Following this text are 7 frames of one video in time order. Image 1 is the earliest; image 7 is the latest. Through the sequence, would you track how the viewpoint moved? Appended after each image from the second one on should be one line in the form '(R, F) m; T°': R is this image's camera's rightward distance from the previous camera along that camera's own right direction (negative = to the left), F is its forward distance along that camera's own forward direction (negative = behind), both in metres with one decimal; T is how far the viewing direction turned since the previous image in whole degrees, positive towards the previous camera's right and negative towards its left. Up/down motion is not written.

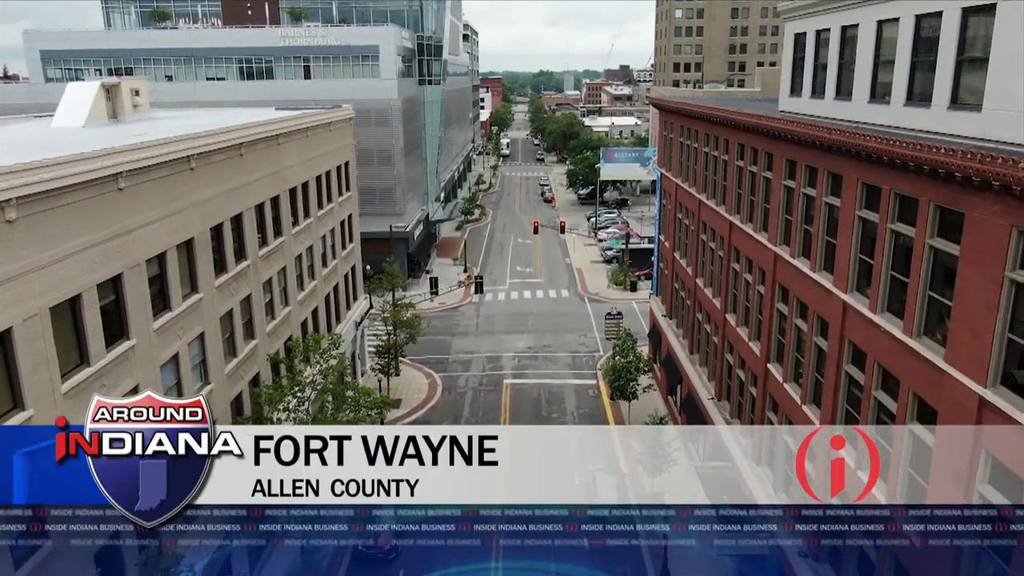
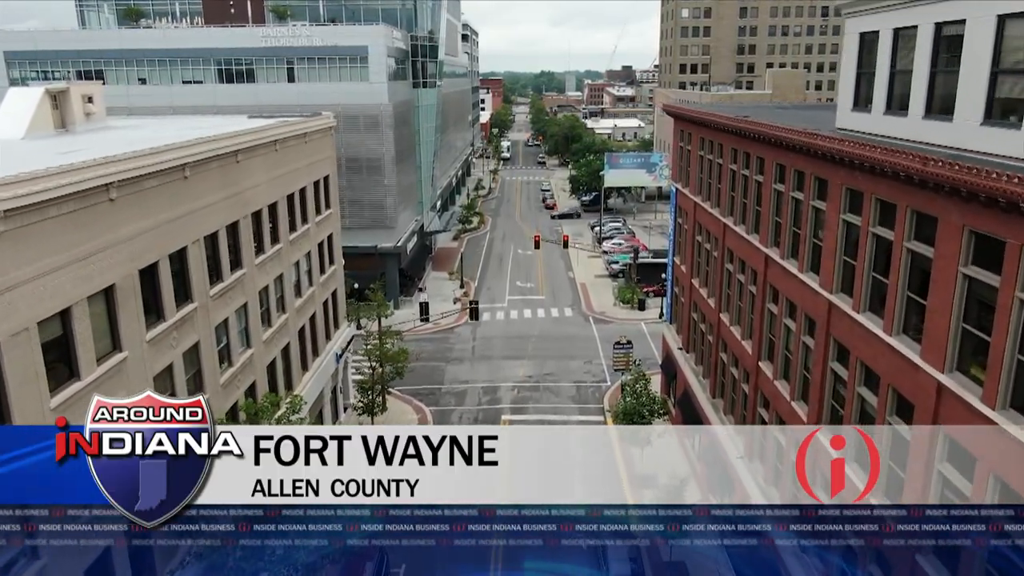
(+0.1, +3.7) m; 0°
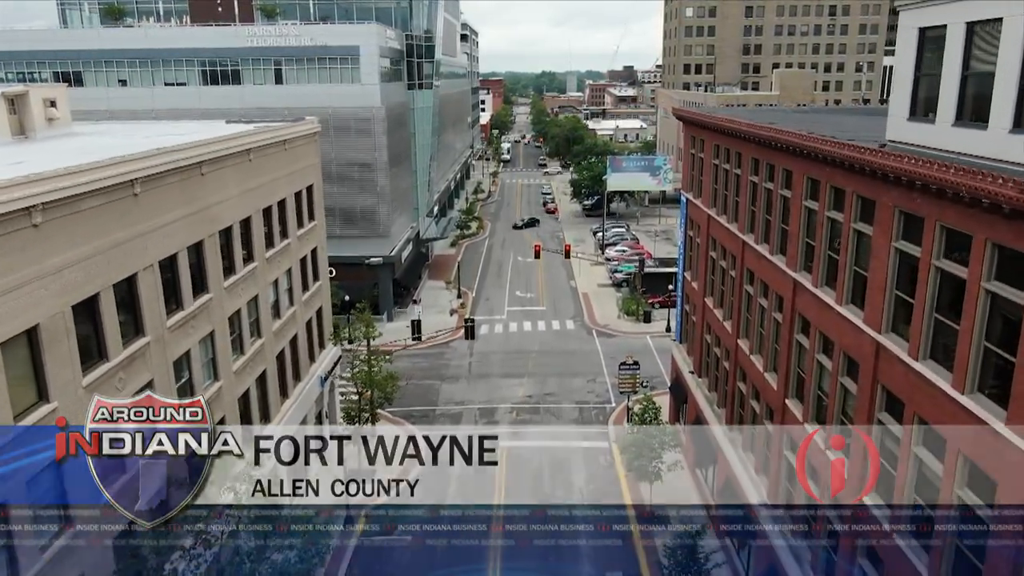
(+0.1, +2.3) m; 0°
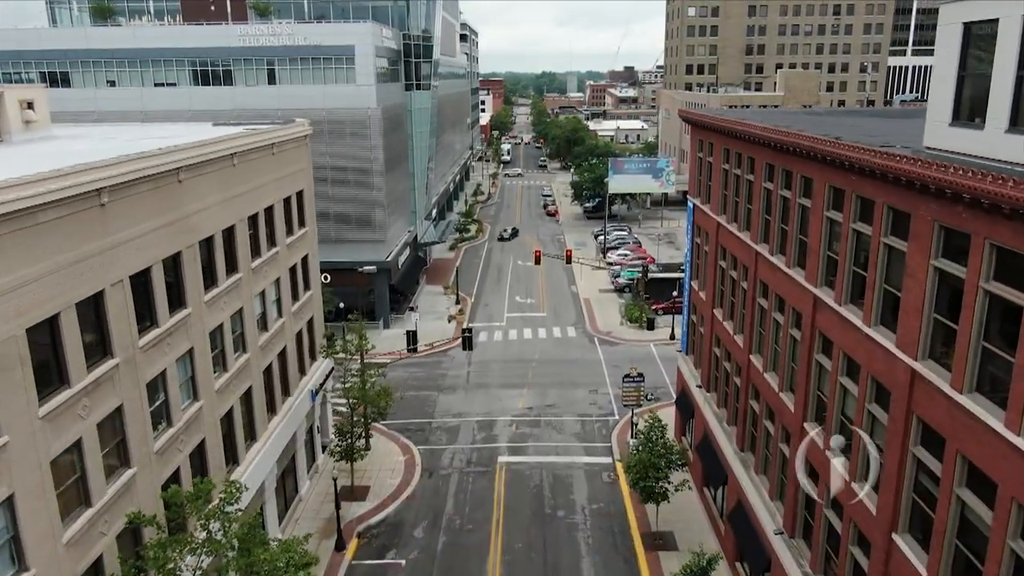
(0.0, +1.3) m; 0°
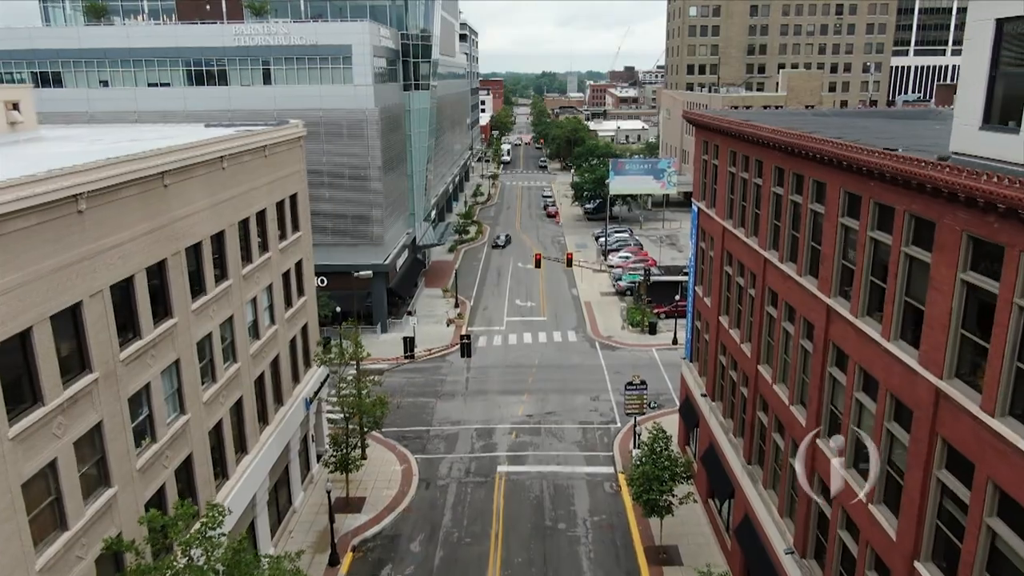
(0.0, +0.8) m; 0°
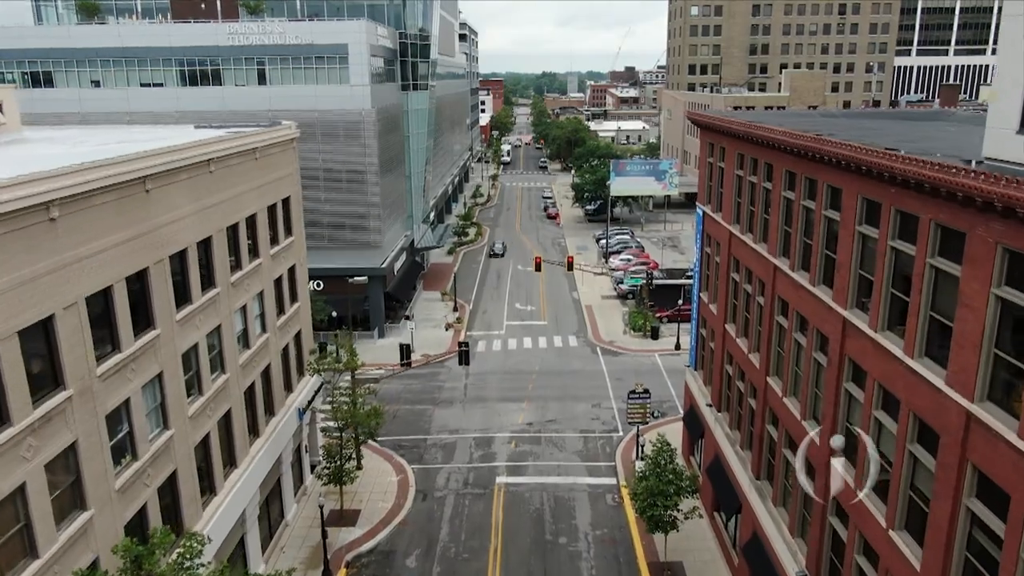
(0.0, +0.8) m; 0°
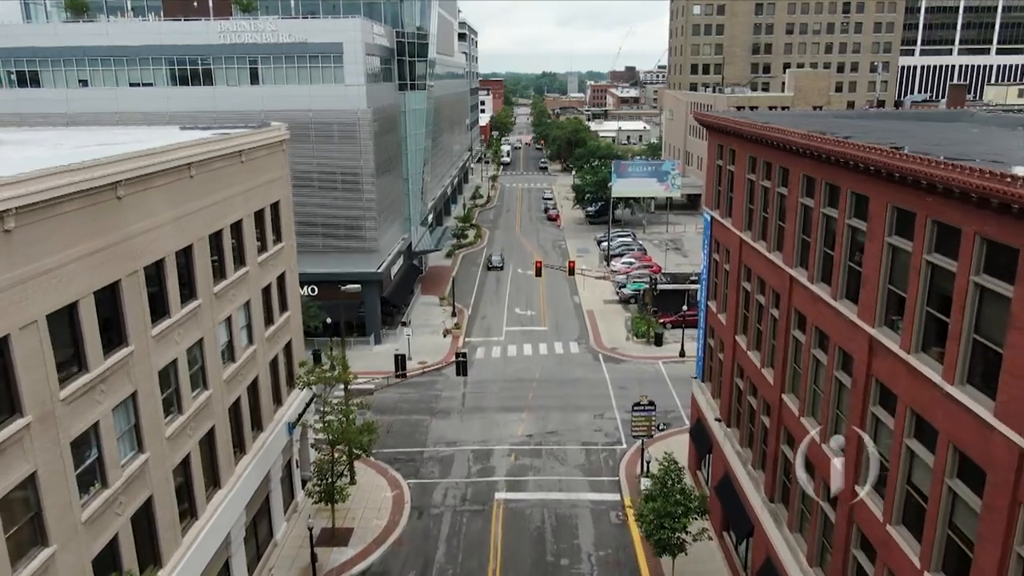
(0.0, +1.2) m; 0°
